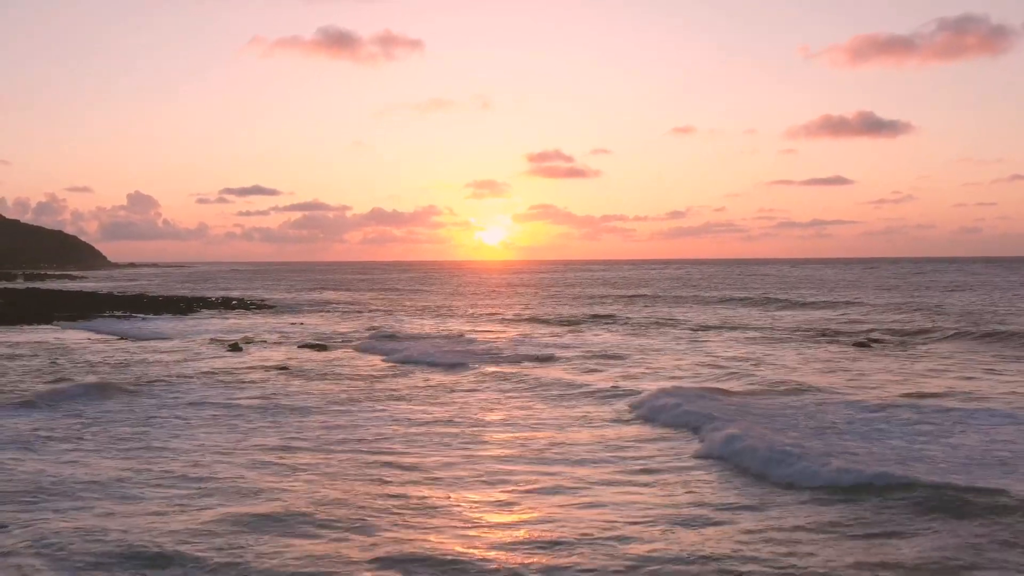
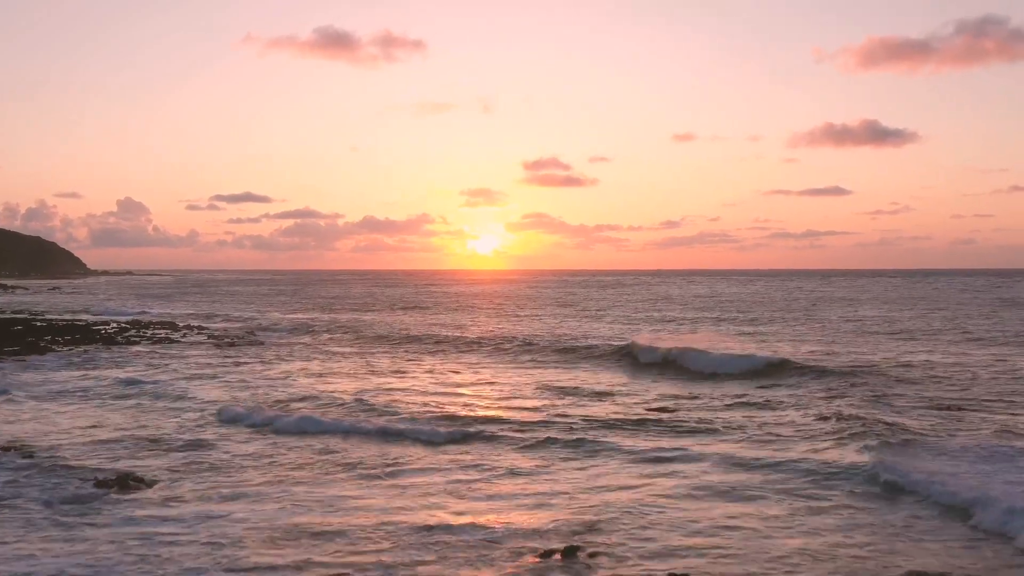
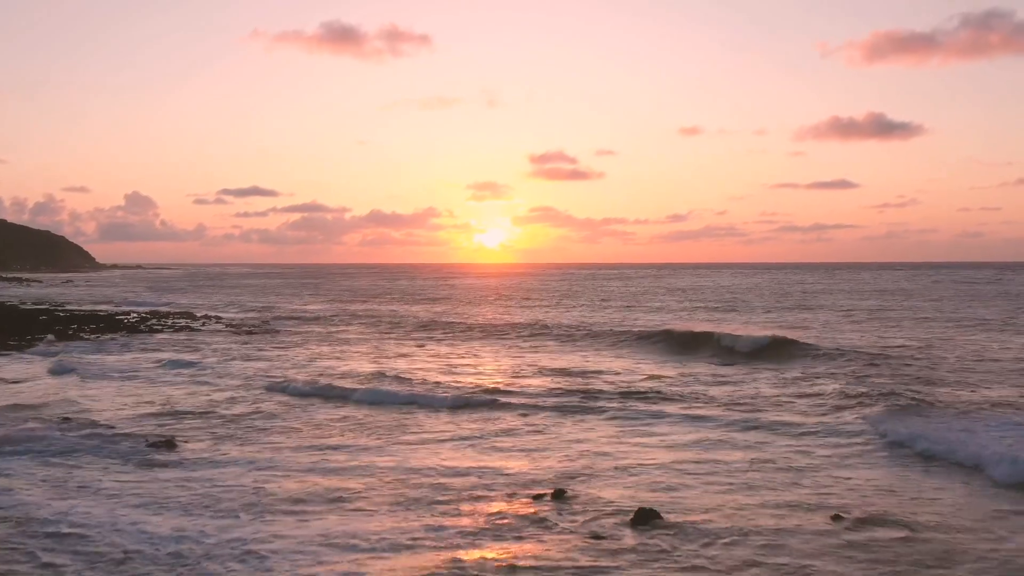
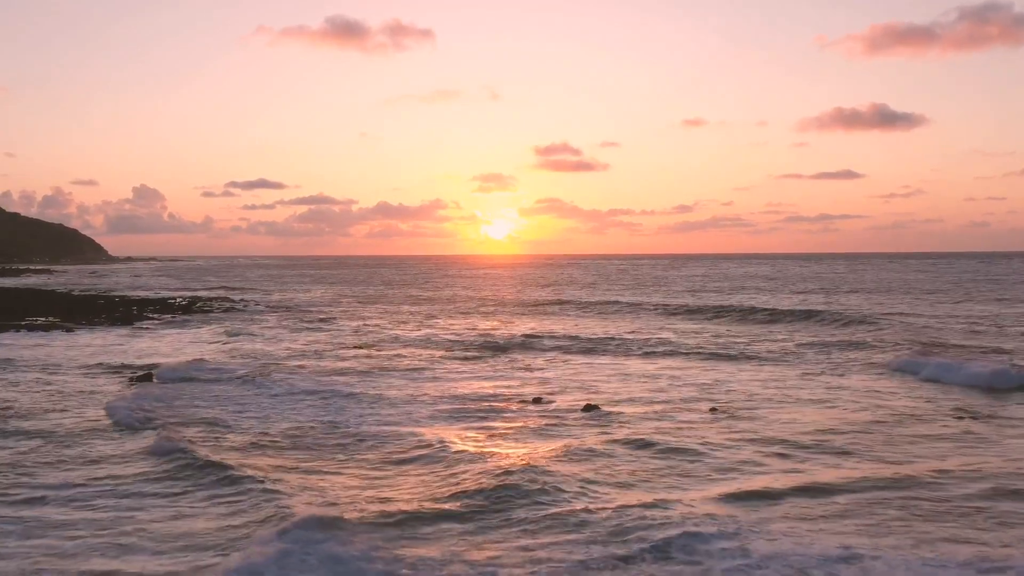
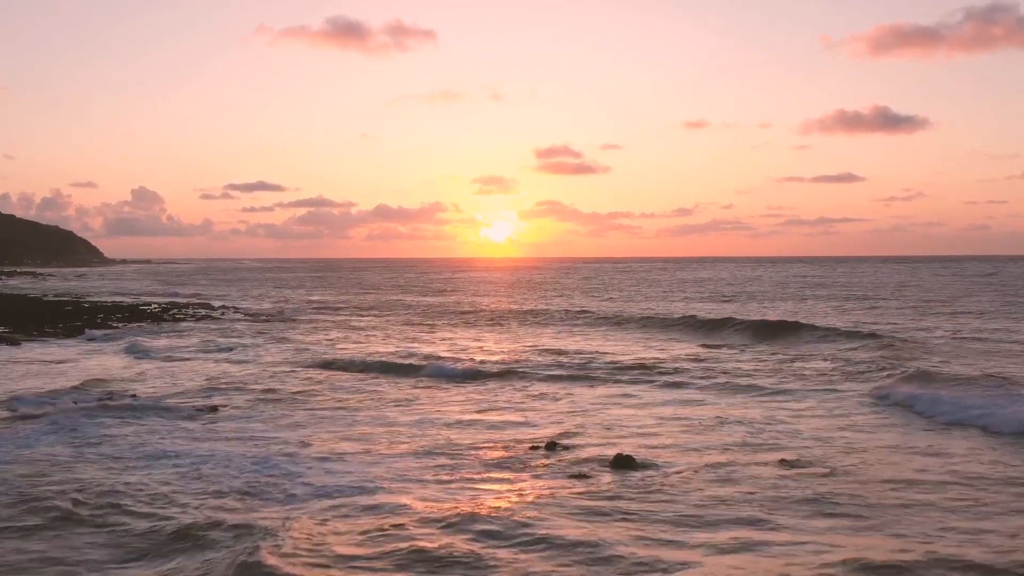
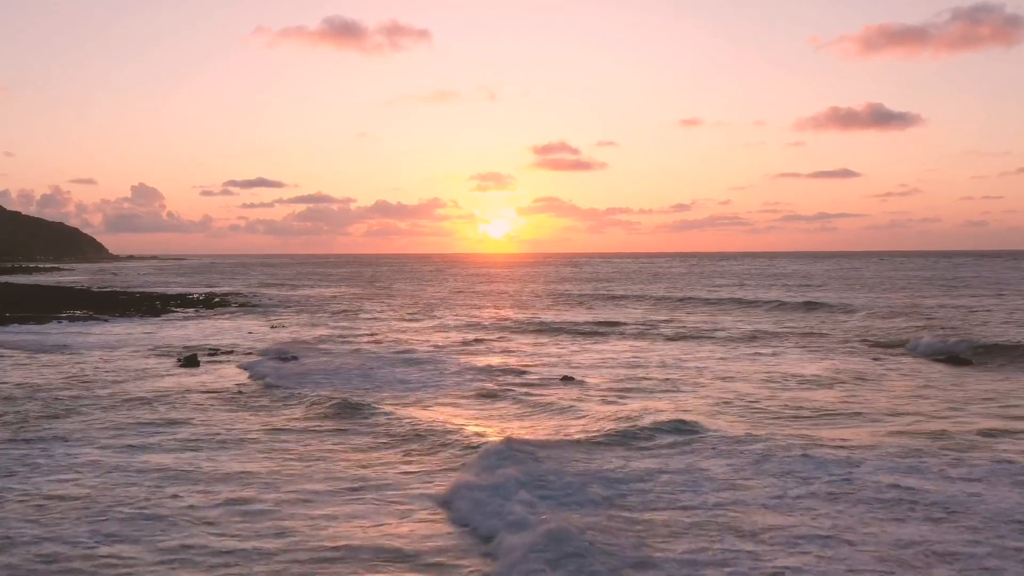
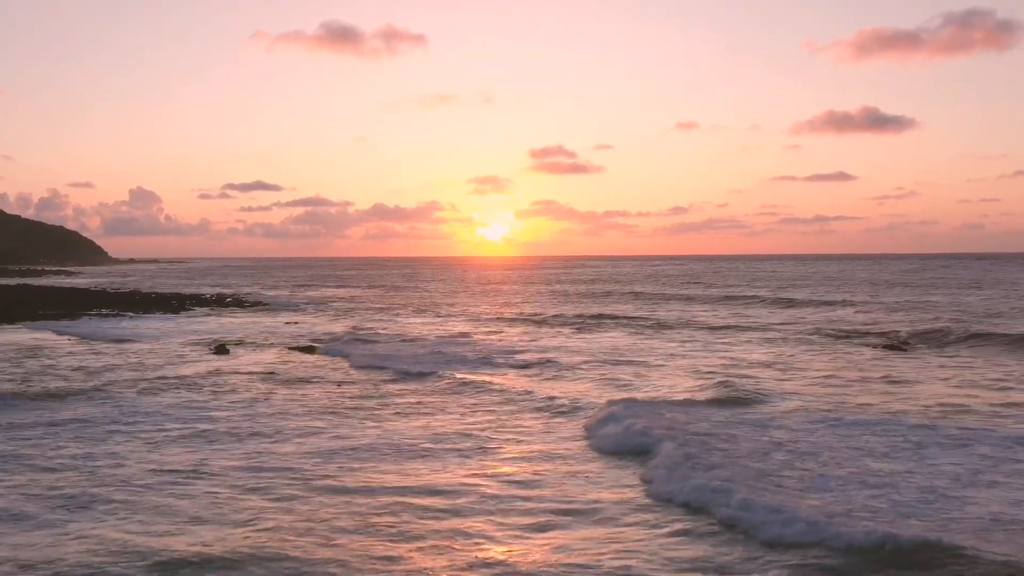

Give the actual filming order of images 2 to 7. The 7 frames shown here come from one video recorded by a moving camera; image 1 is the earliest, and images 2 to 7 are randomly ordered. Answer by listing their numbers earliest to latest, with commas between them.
7, 6, 4, 5, 3, 2
